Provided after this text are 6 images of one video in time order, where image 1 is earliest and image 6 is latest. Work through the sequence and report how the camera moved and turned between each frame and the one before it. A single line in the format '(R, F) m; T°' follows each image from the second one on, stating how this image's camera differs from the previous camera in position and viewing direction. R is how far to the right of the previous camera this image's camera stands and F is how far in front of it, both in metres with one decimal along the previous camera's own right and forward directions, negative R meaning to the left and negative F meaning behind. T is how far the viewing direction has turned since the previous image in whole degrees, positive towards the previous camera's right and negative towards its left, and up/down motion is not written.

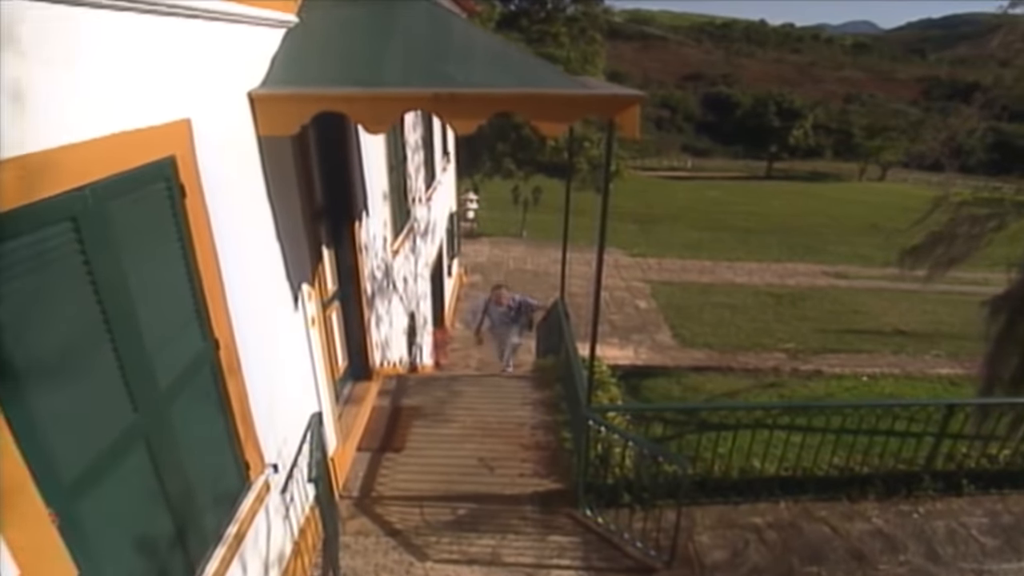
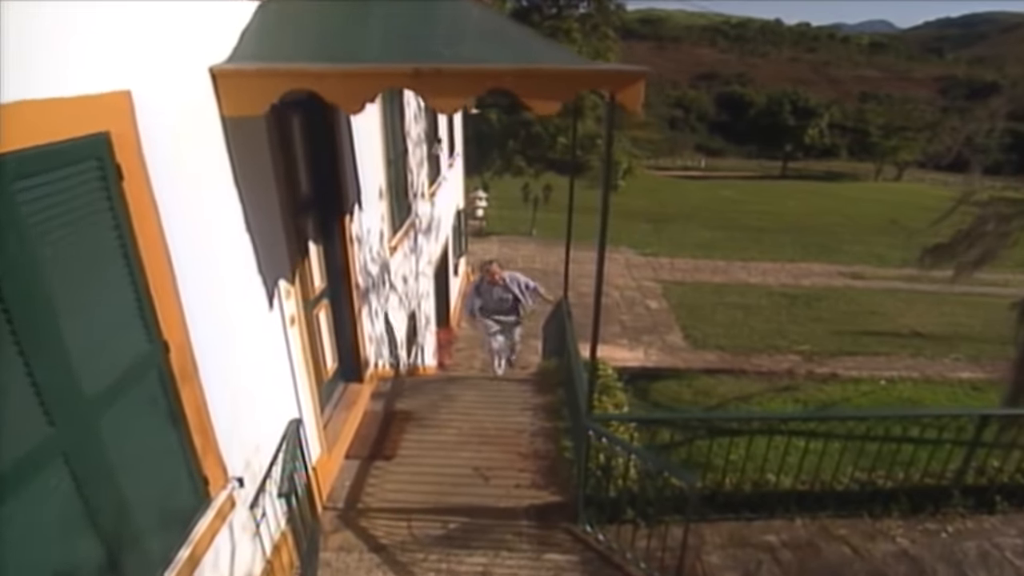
(+0.1, +0.4) m; -1°
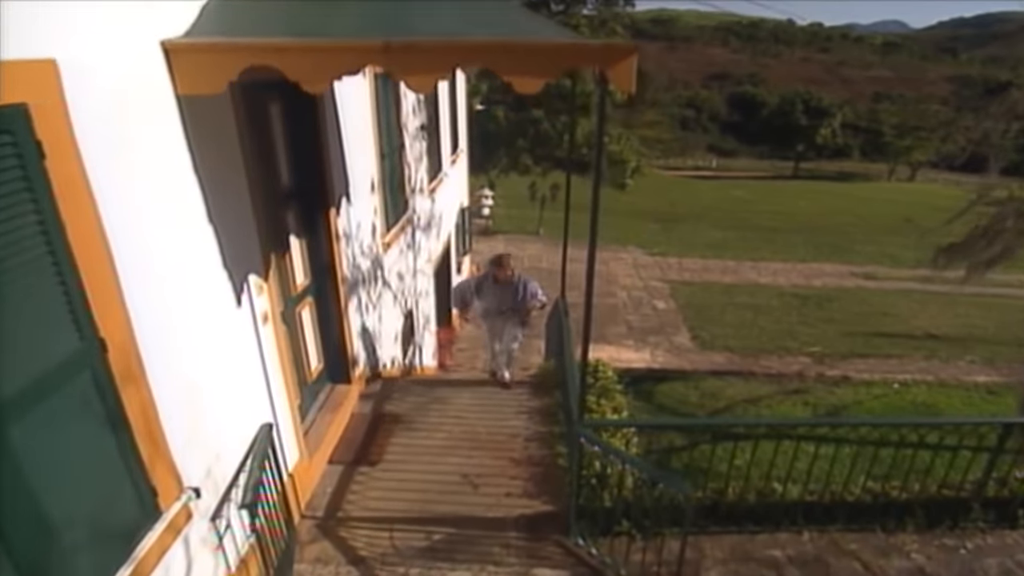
(+0.1, +0.3) m; -1°
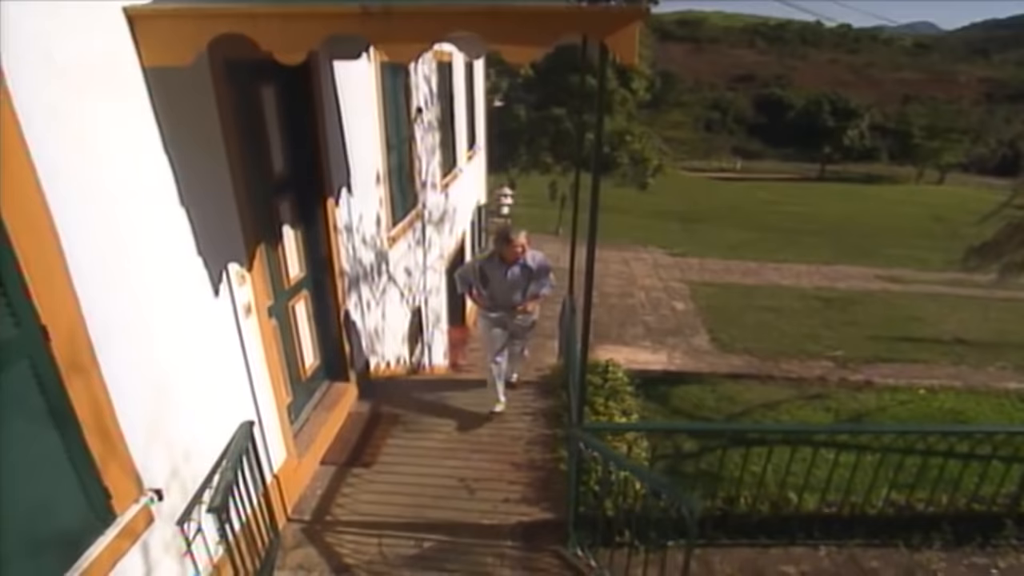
(+0.1, +0.3) m; -2°
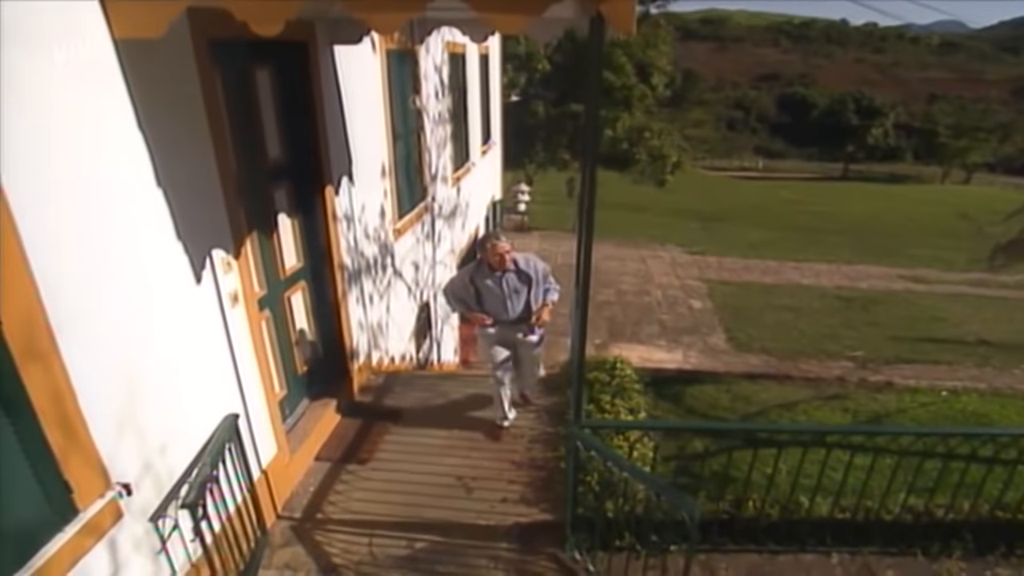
(+0.1, +0.2) m; -1°
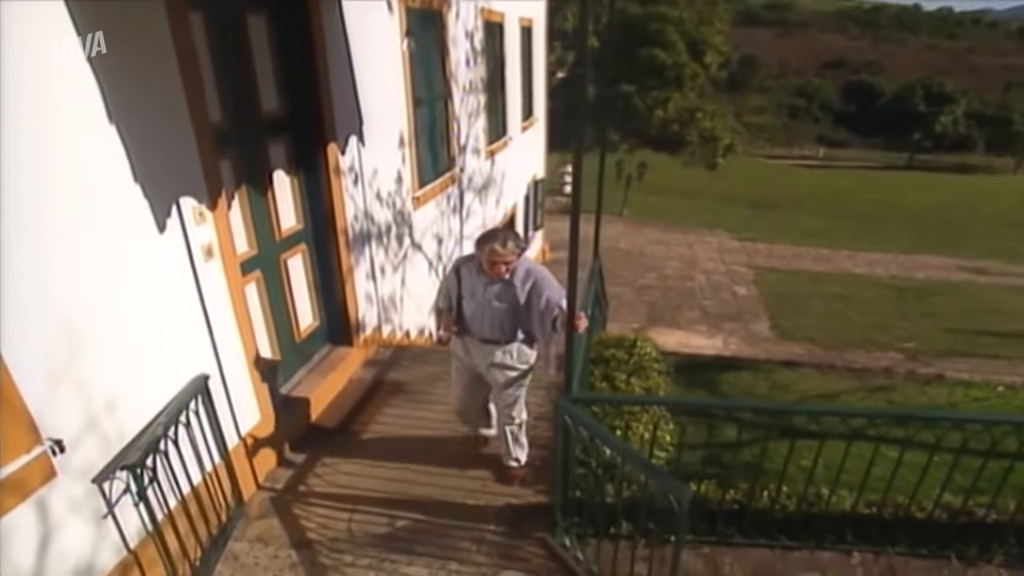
(+0.3, +0.3) m; -4°
